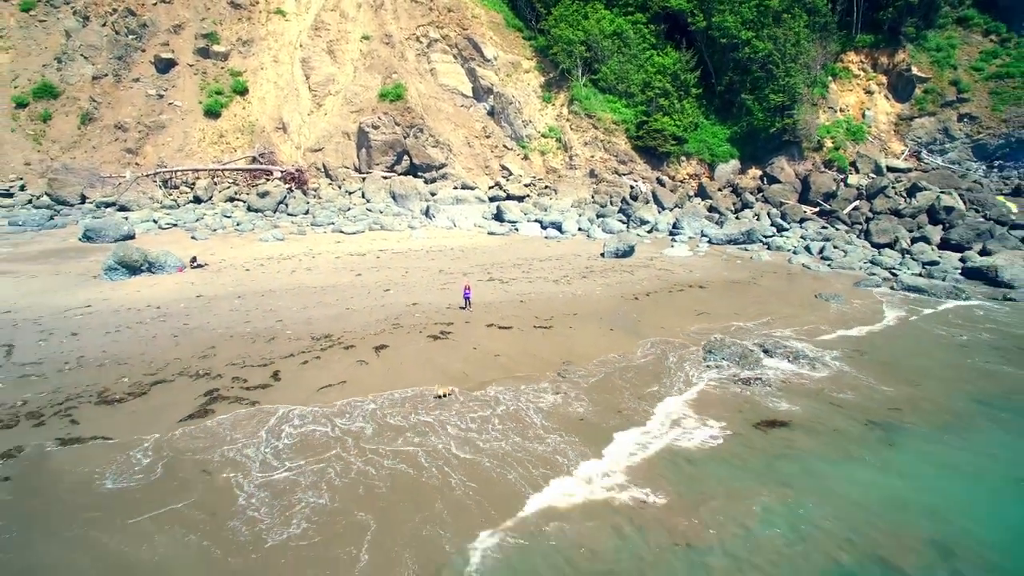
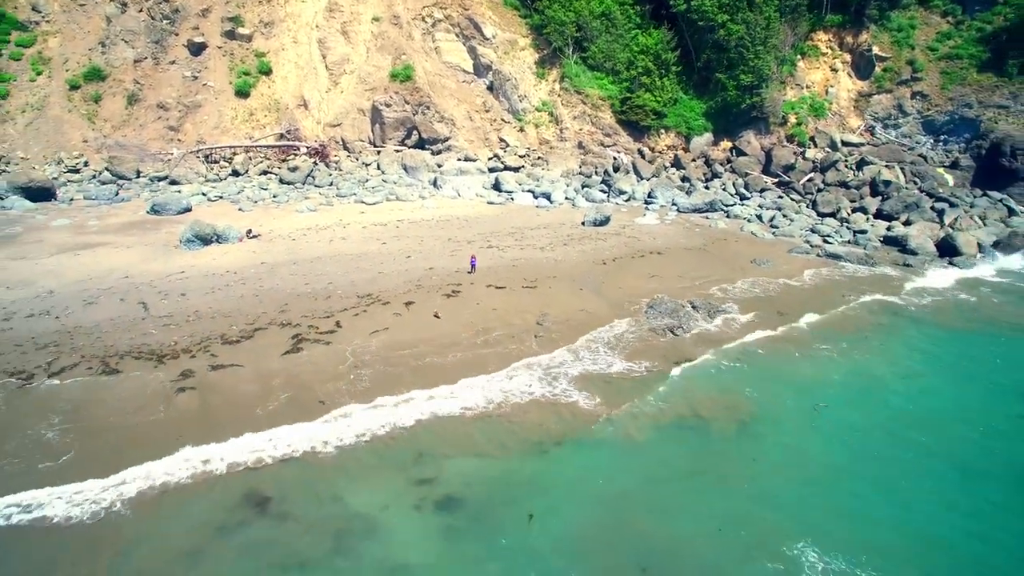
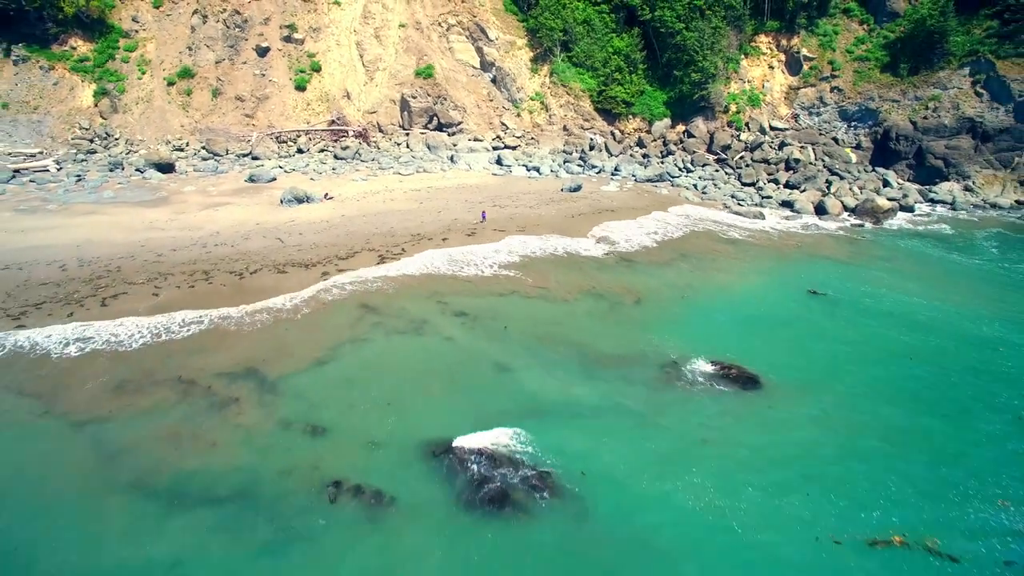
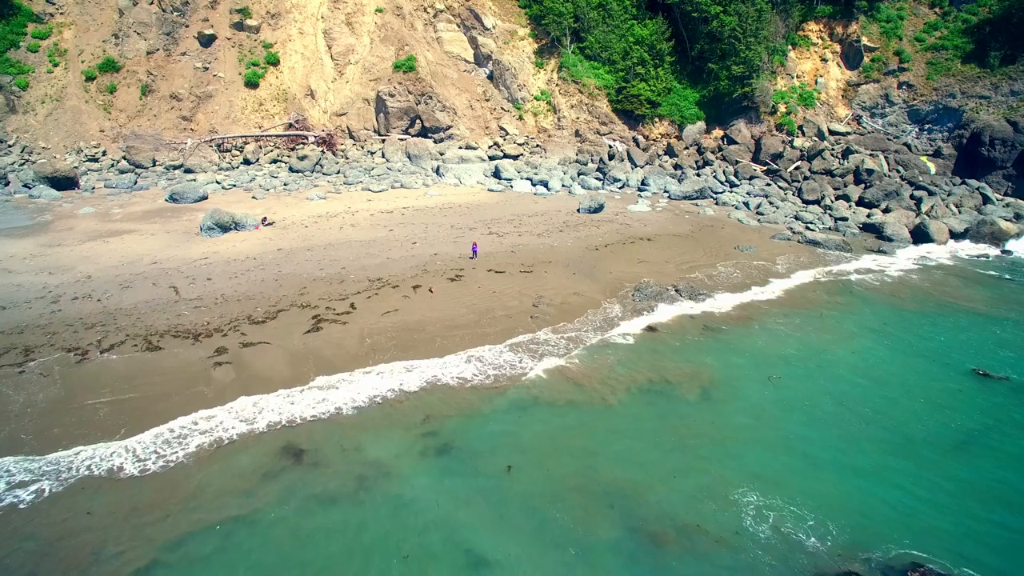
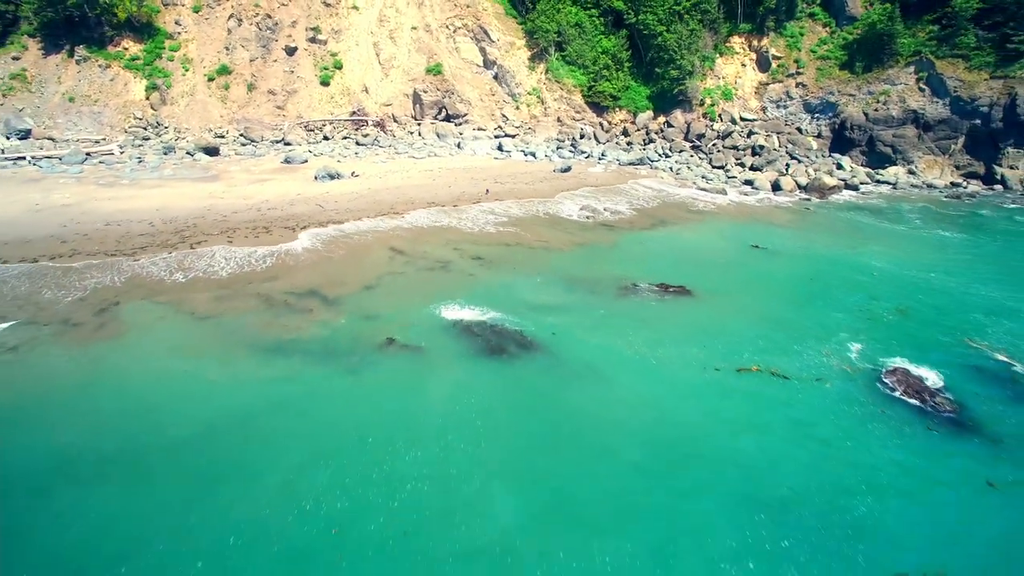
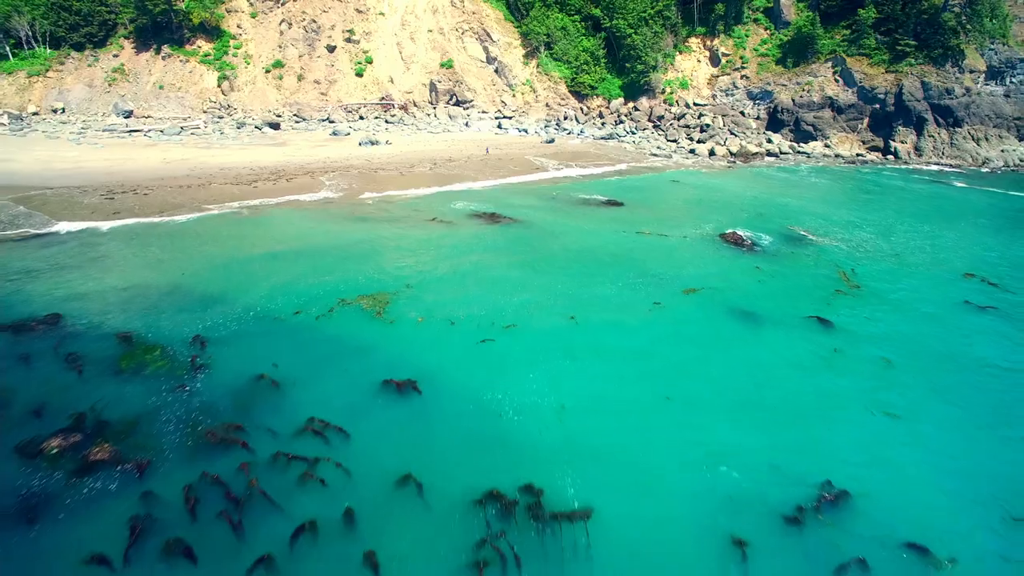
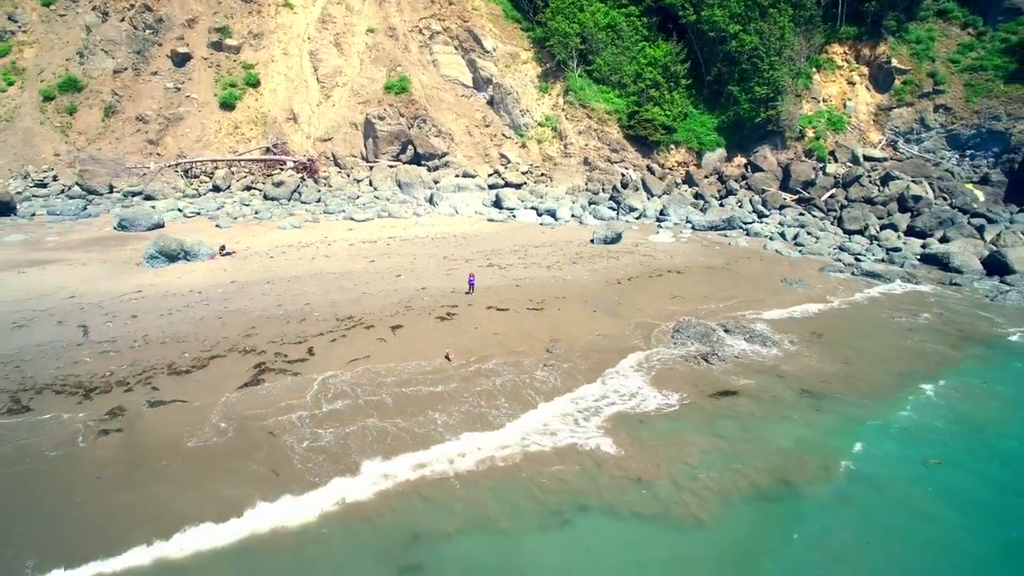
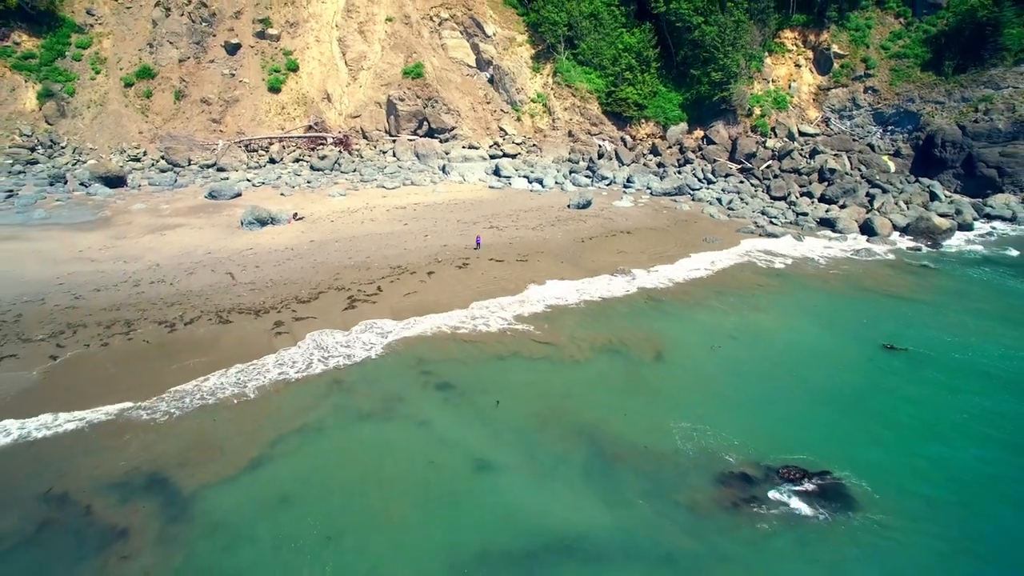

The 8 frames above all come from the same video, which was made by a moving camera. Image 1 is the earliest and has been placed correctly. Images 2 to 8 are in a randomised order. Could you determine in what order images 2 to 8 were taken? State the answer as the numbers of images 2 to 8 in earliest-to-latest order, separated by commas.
7, 2, 4, 8, 3, 5, 6
